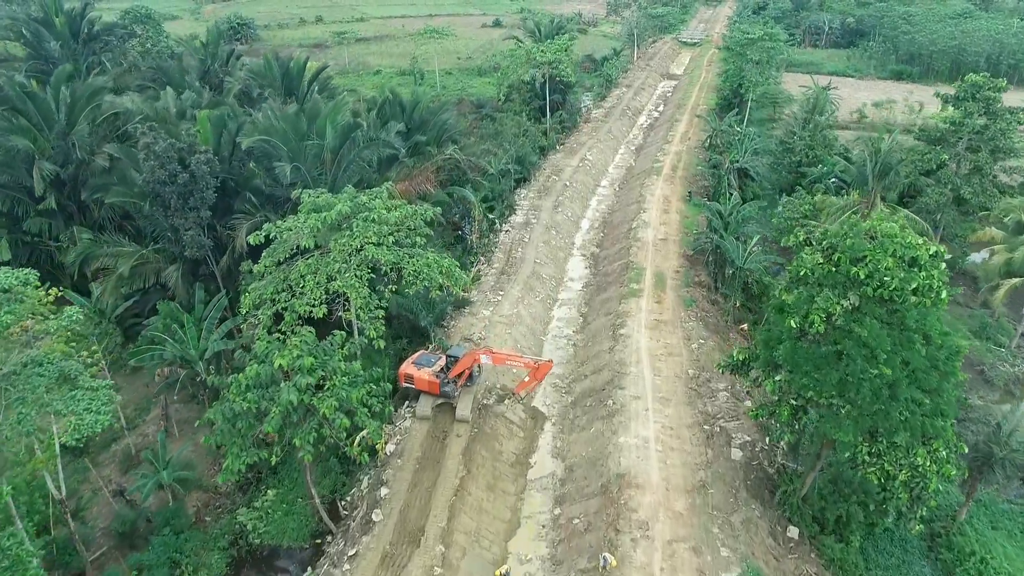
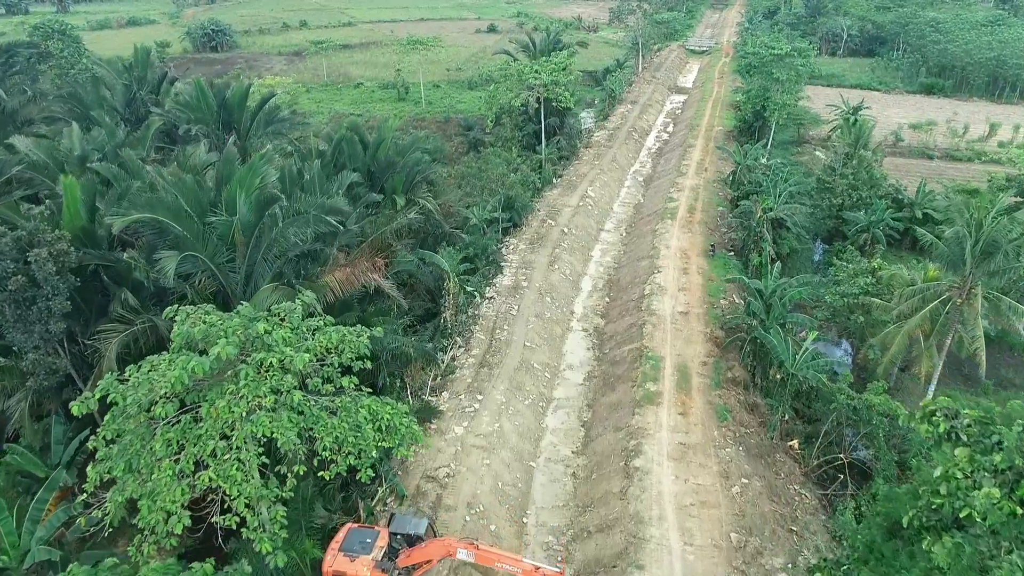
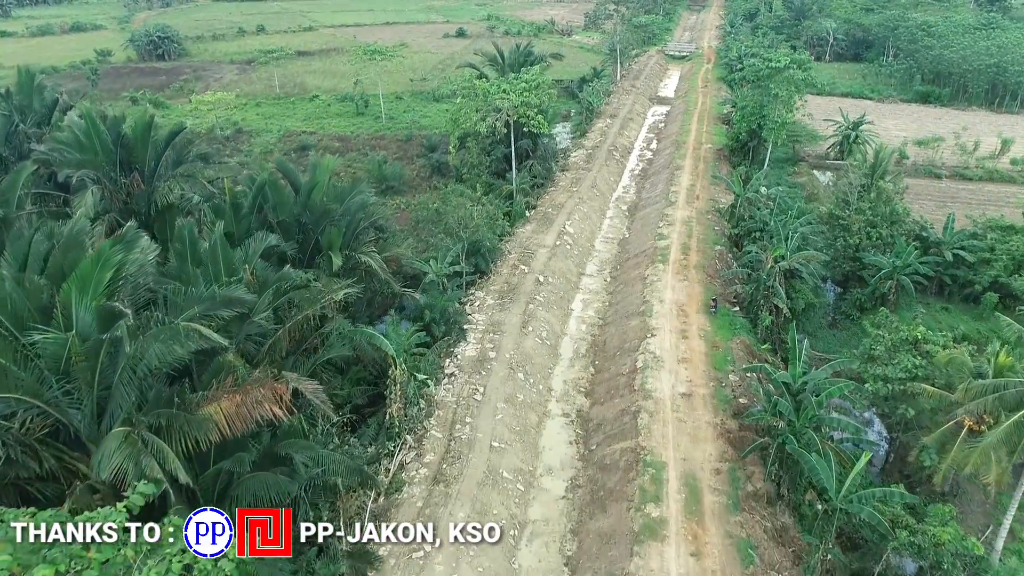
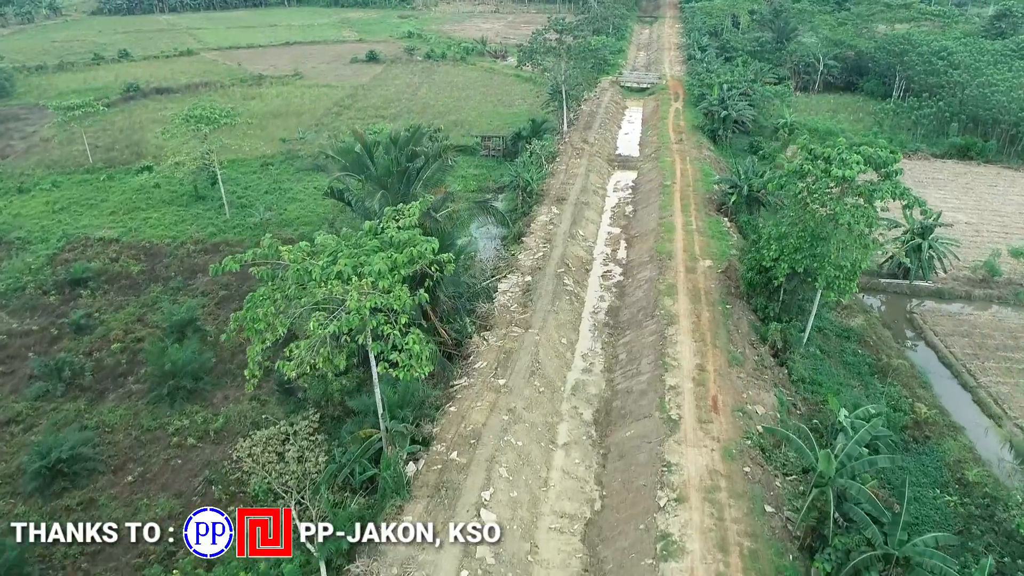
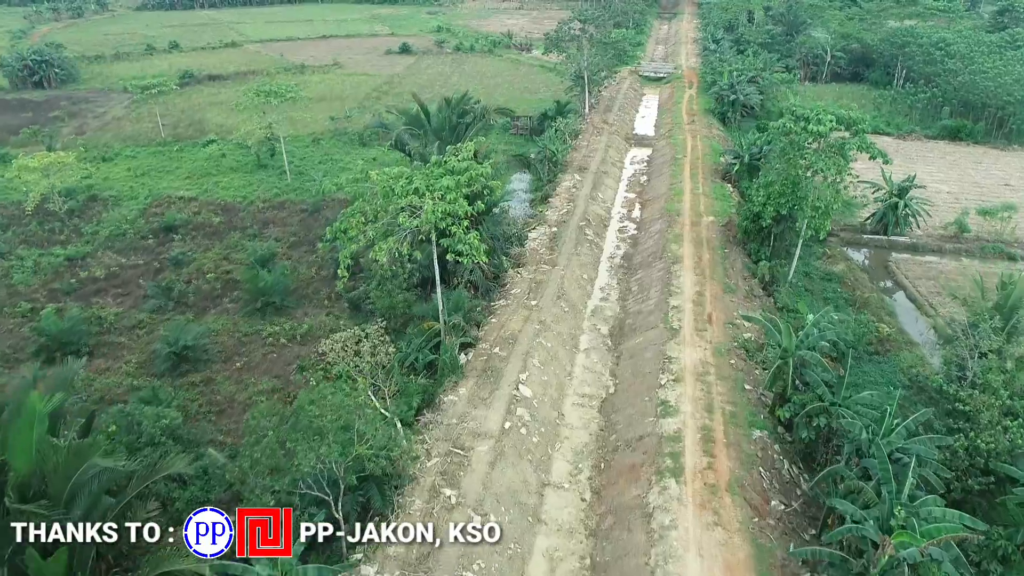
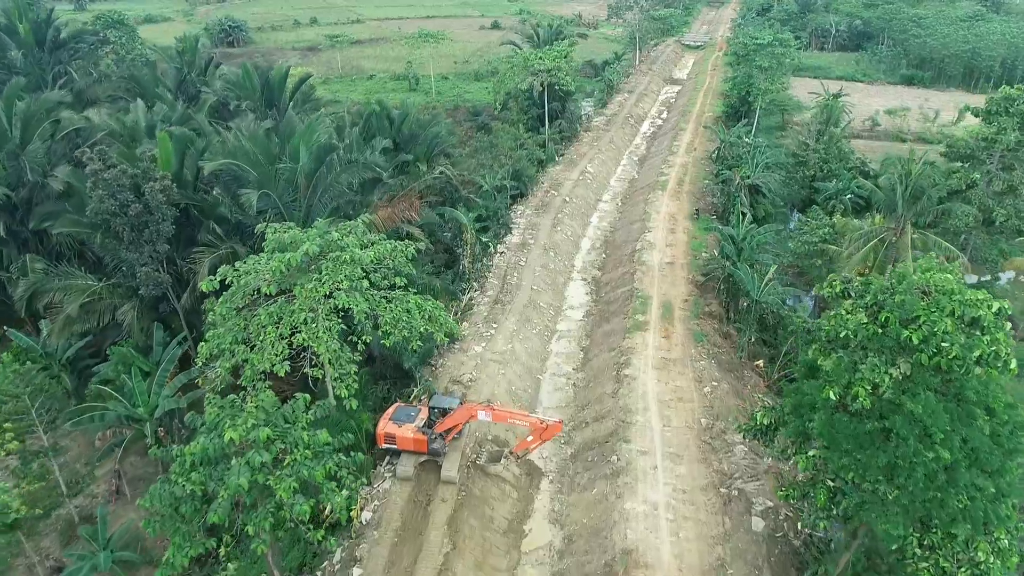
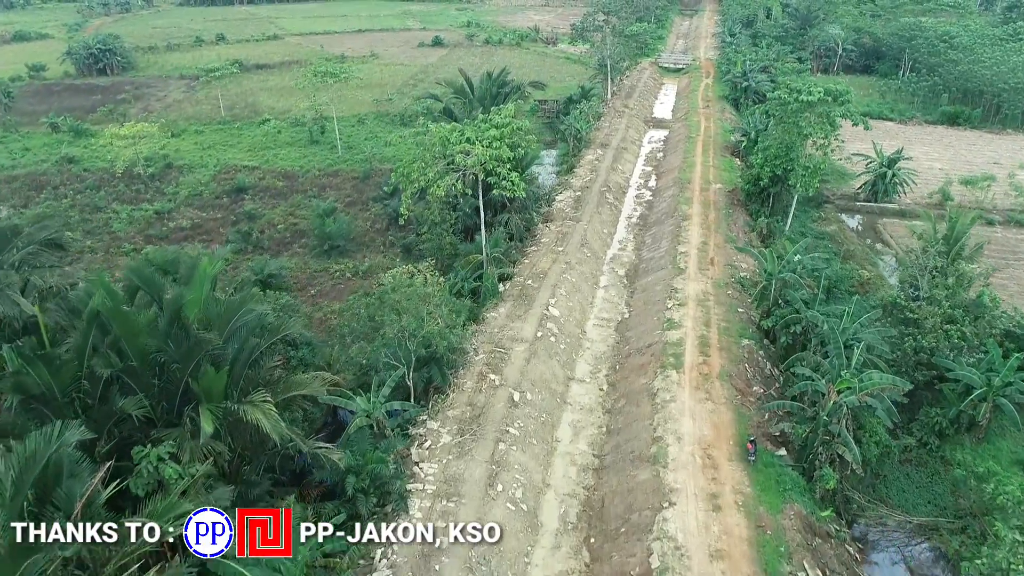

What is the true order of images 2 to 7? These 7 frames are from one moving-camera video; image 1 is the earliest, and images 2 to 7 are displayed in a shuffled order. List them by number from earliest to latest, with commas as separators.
6, 2, 3, 7, 5, 4
